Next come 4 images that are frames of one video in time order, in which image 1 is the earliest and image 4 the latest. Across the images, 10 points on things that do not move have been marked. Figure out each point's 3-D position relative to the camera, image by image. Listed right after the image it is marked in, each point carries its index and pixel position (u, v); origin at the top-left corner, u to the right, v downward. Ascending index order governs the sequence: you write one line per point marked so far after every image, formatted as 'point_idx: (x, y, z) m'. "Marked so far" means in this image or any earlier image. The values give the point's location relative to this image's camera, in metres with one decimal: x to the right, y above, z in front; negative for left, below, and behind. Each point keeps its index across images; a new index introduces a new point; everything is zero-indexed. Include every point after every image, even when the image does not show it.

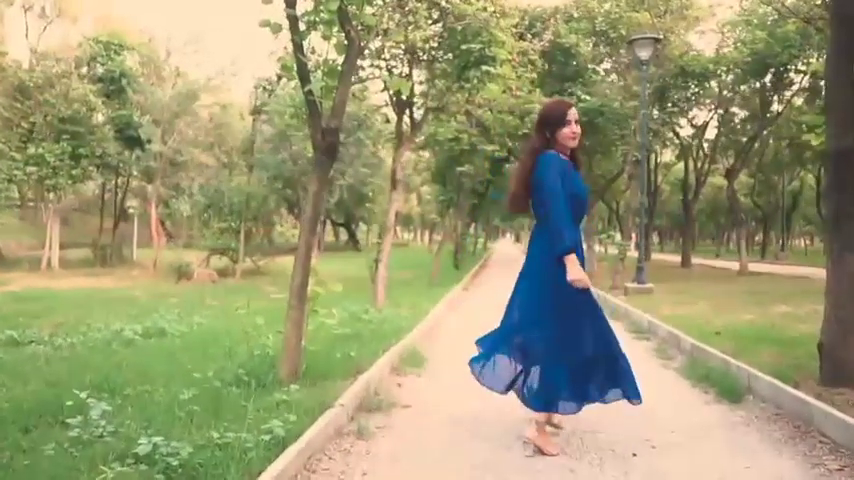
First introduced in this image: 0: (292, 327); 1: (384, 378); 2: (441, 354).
0: (-1.0, -0.7, +7.8) m
1: (-0.4, -1.2, +8.5) m
2: (+0.1, -1.2, +10.4) m
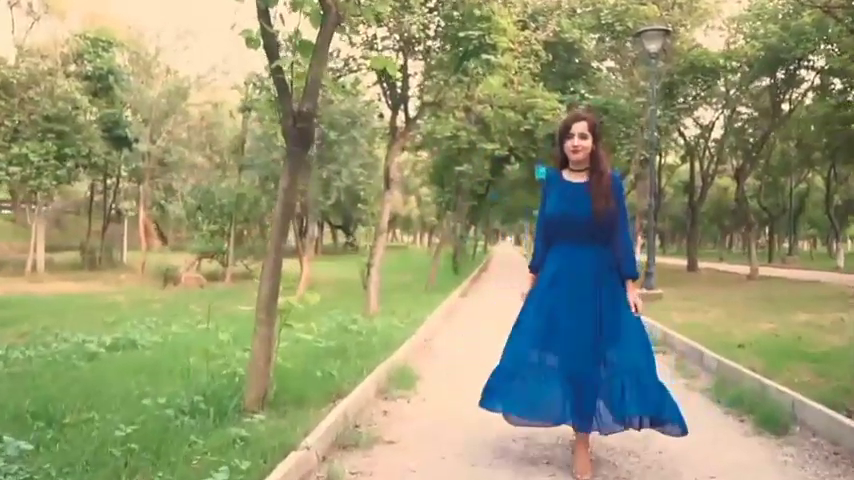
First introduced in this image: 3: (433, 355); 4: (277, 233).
0: (-1.1, -0.7, +6.7) m
1: (-0.4, -1.2, +7.3) m
2: (+0.1, -1.2, +9.3) m
3: (+0.1, -1.2, +10.8) m
4: (-1.0, 0.0, +6.6) m
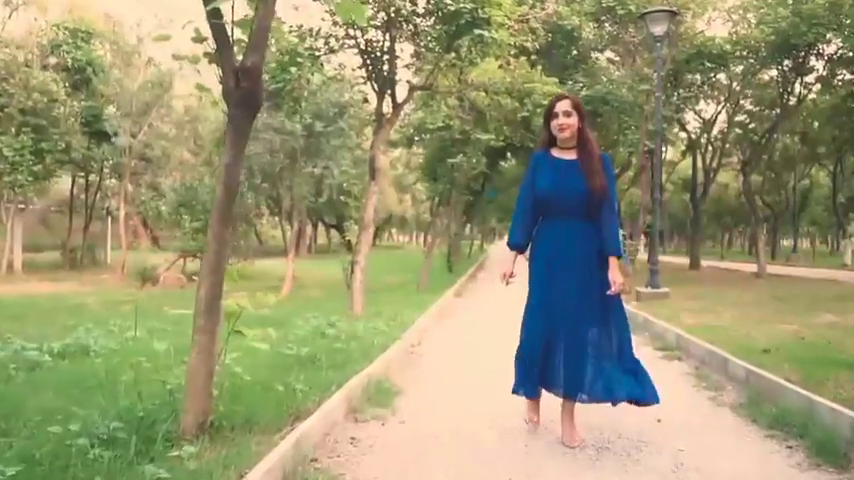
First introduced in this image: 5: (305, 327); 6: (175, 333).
0: (-1.2, -0.6, +5.4) m
1: (-0.5, -1.1, +6.1) m
2: (-0.1, -1.1, +8.0) m
3: (-0.1, -1.1, +9.6) m
4: (-1.1, +0.1, +5.4) m
5: (-1.3, -0.9, +10.9) m
6: (-2.9, -1.1, +11.8) m
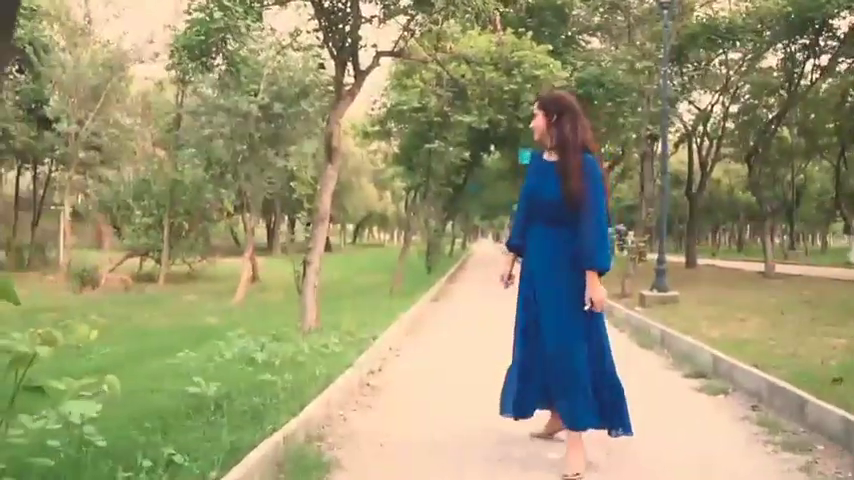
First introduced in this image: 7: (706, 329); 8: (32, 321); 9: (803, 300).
0: (-1.4, -0.6, +2.9) m
1: (-0.8, -1.1, +3.5) m
2: (-0.3, -1.1, +5.5) m
3: (-0.3, -1.1, +7.0) m
4: (-1.3, +0.1, +2.8) m
5: (-1.6, -0.9, +8.4) m
6: (-3.3, -1.0, +9.2) m
7: (+3.4, -1.1, +12.2) m
8: (-5.6, -1.1, +14.5) m
9: (+6.2, -1.0, +17.0) m
